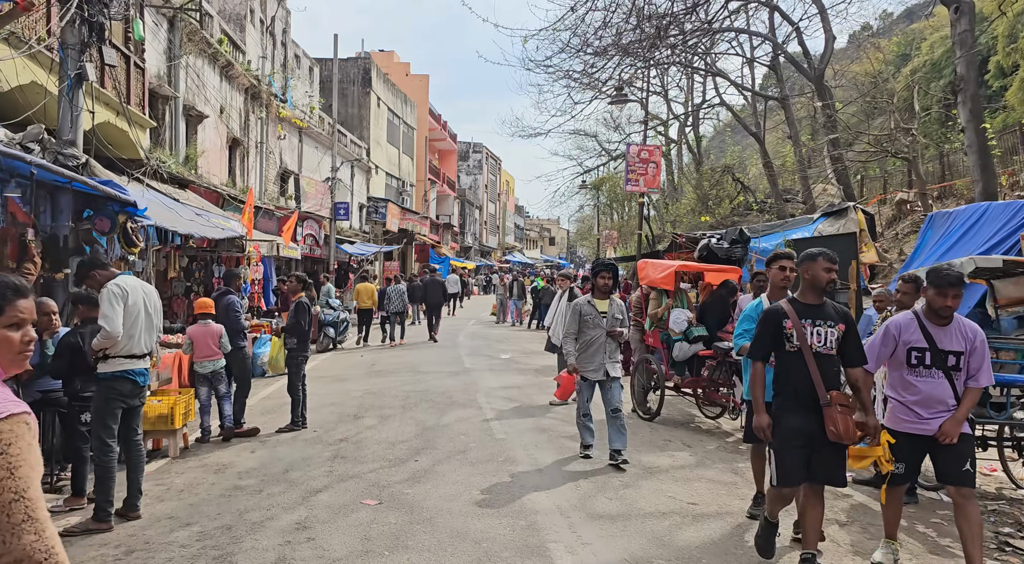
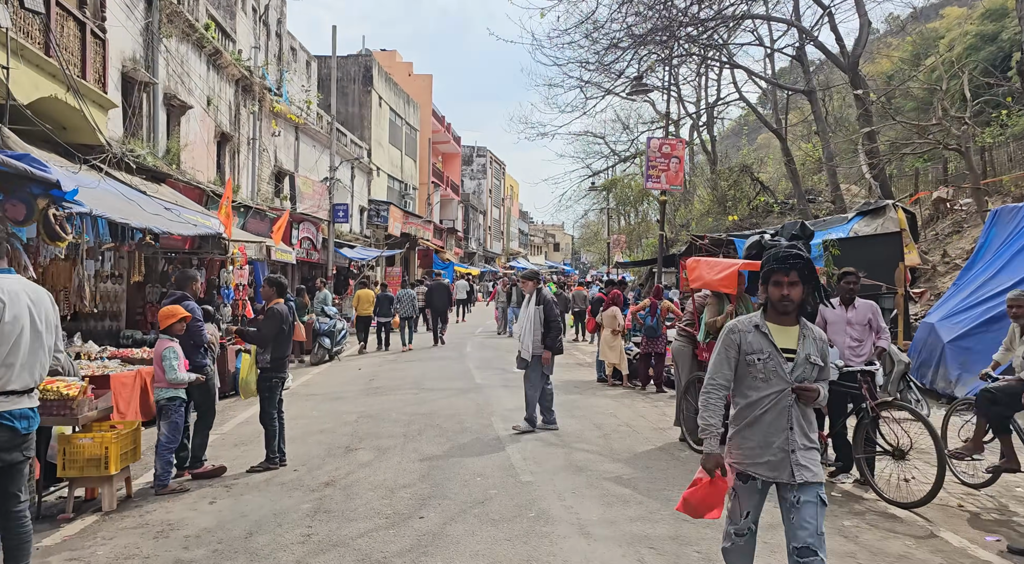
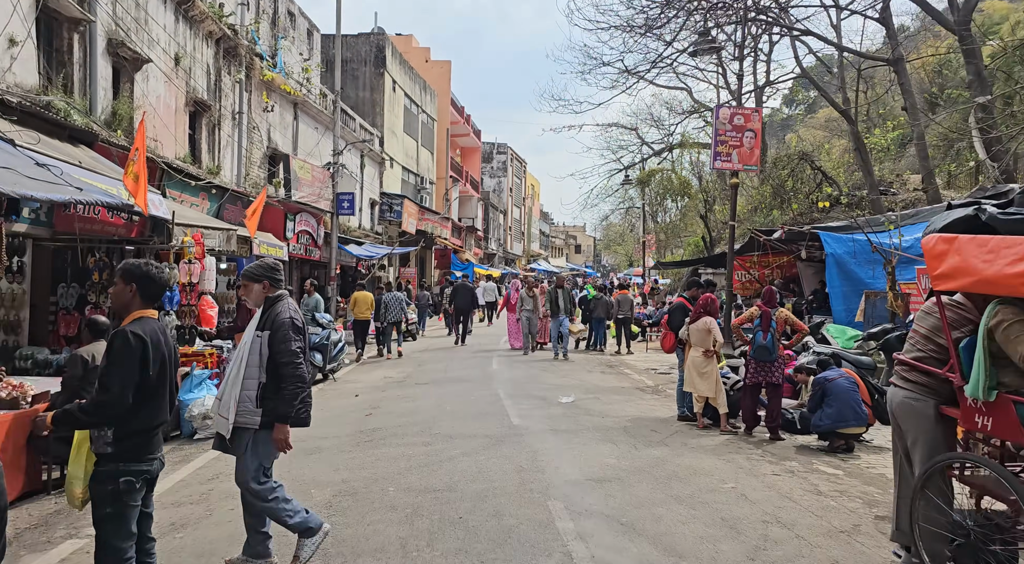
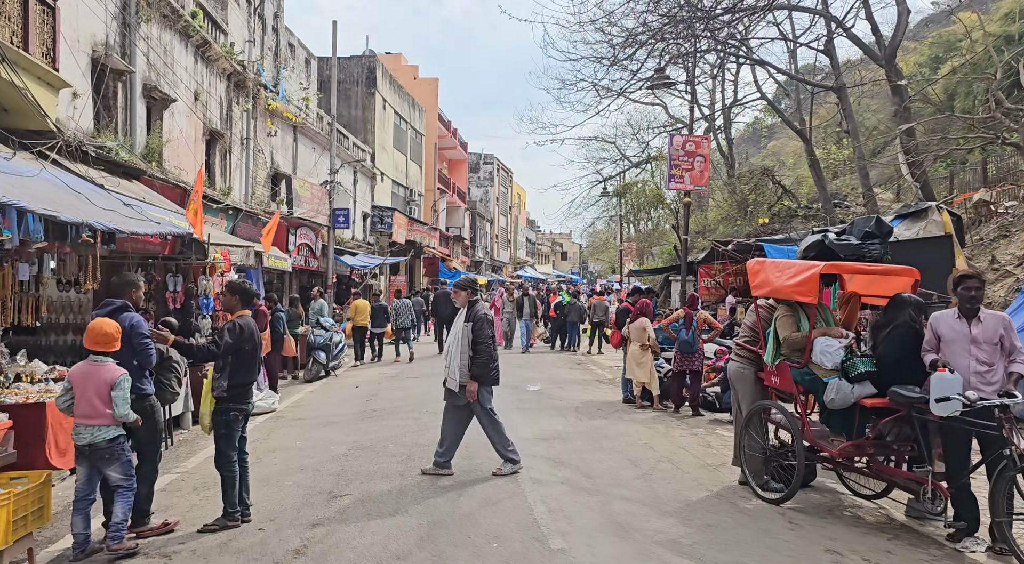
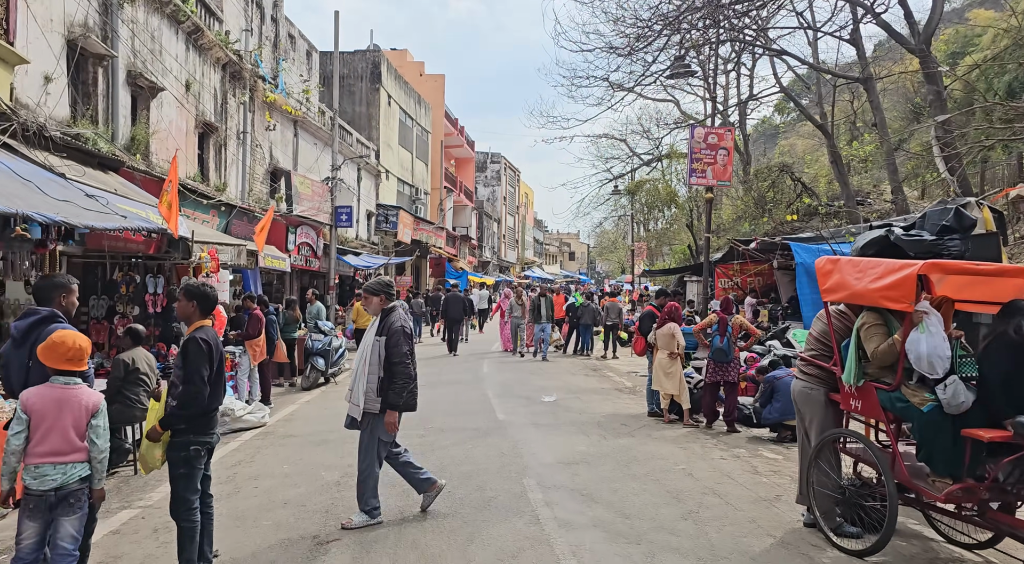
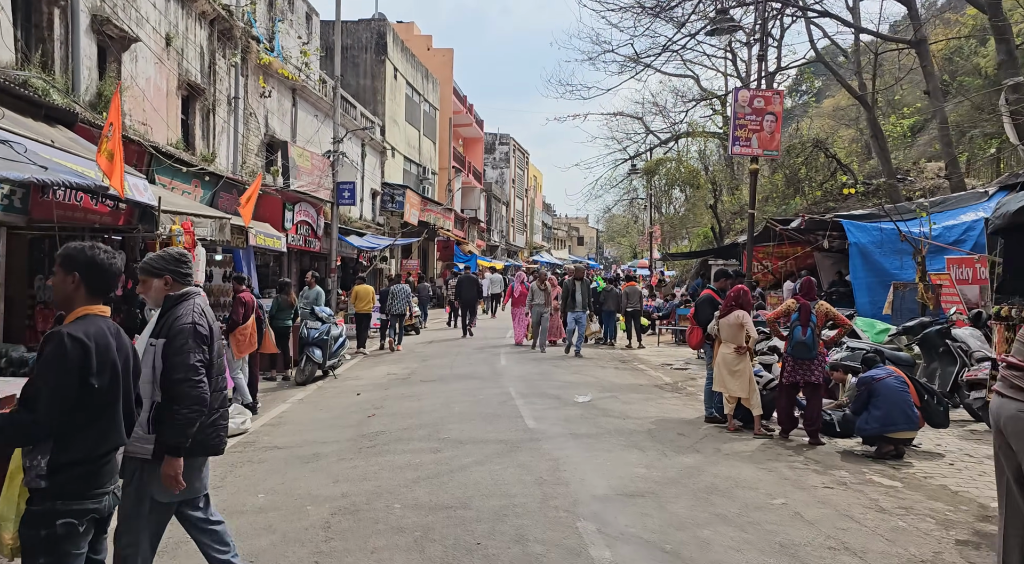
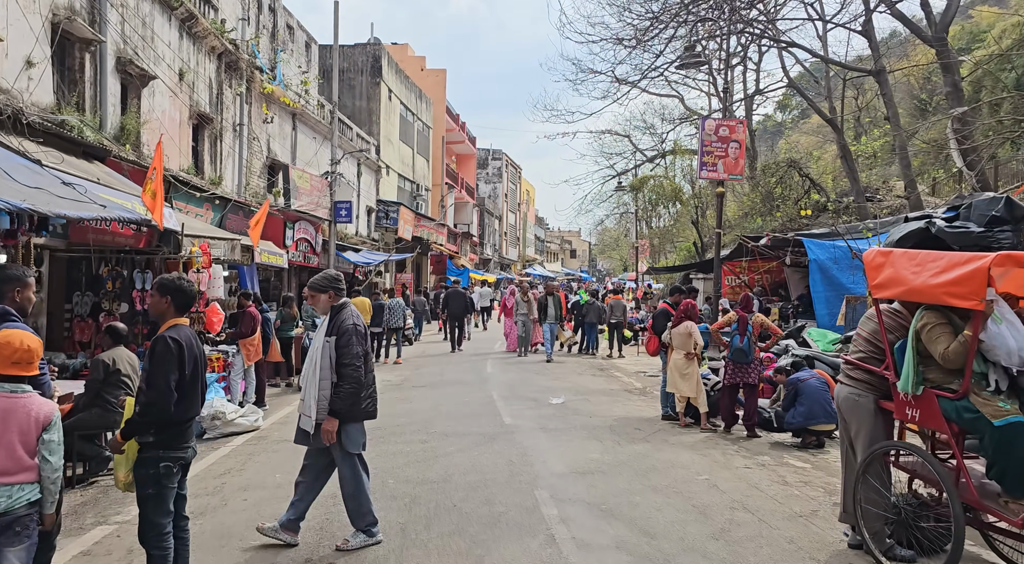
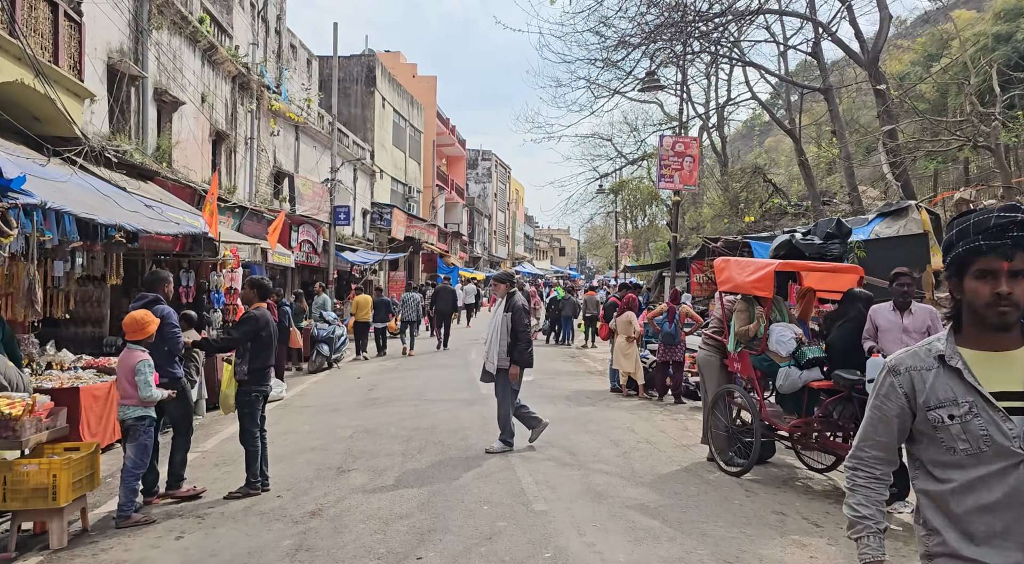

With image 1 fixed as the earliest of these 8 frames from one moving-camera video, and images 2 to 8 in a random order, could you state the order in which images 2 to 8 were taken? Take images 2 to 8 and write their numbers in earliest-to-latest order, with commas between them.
2, 8, 4, 5, 7, 3, 6
